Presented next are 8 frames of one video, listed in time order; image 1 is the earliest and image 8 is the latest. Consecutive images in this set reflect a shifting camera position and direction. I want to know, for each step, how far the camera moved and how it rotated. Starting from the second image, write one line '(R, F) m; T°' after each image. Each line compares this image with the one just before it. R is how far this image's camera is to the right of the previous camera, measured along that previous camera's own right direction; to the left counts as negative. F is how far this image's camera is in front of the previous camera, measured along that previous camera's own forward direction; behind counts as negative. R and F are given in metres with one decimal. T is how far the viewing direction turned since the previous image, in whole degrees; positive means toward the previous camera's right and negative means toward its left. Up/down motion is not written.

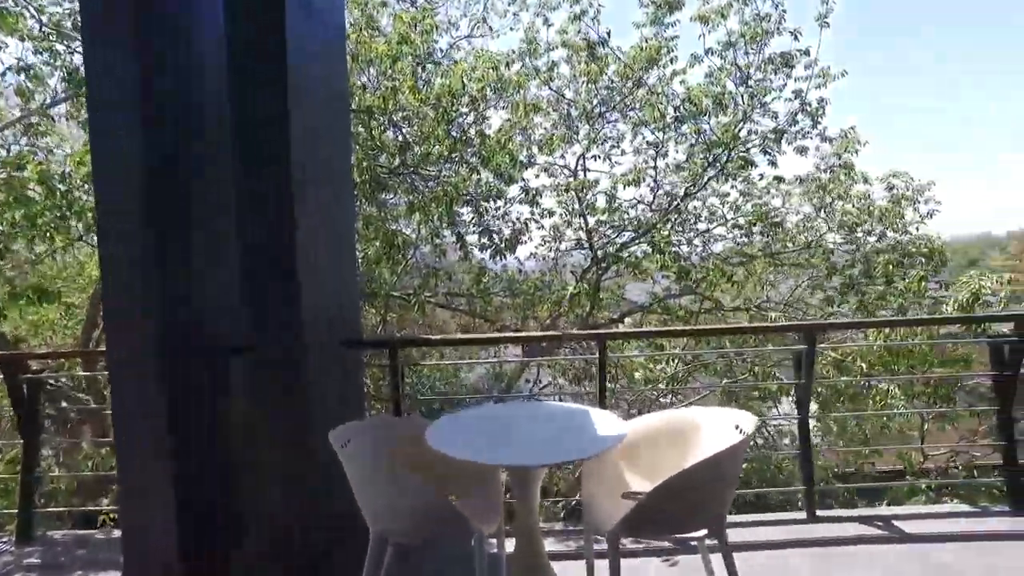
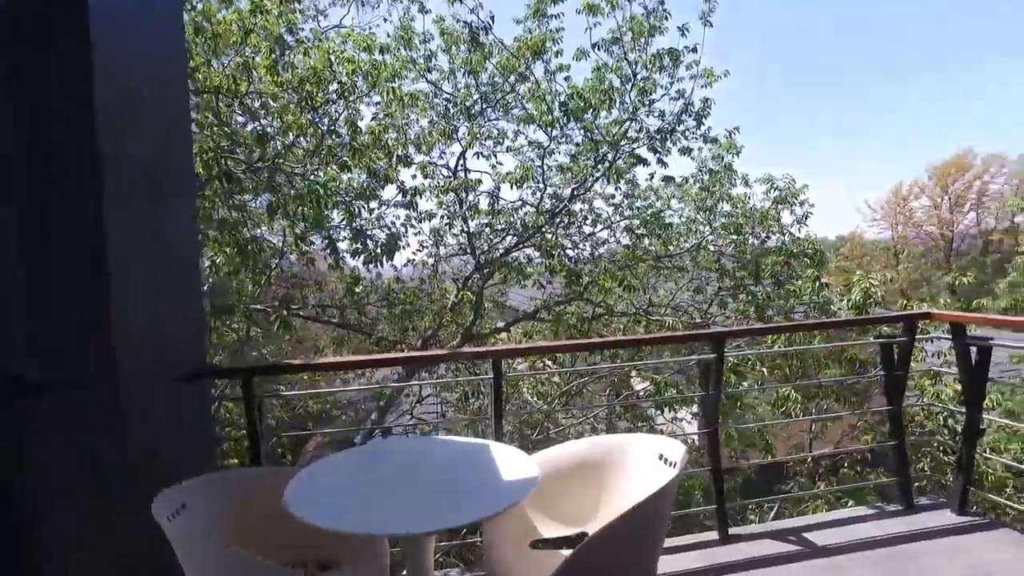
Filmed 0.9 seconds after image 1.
(0.0, +0.5) m; +10°
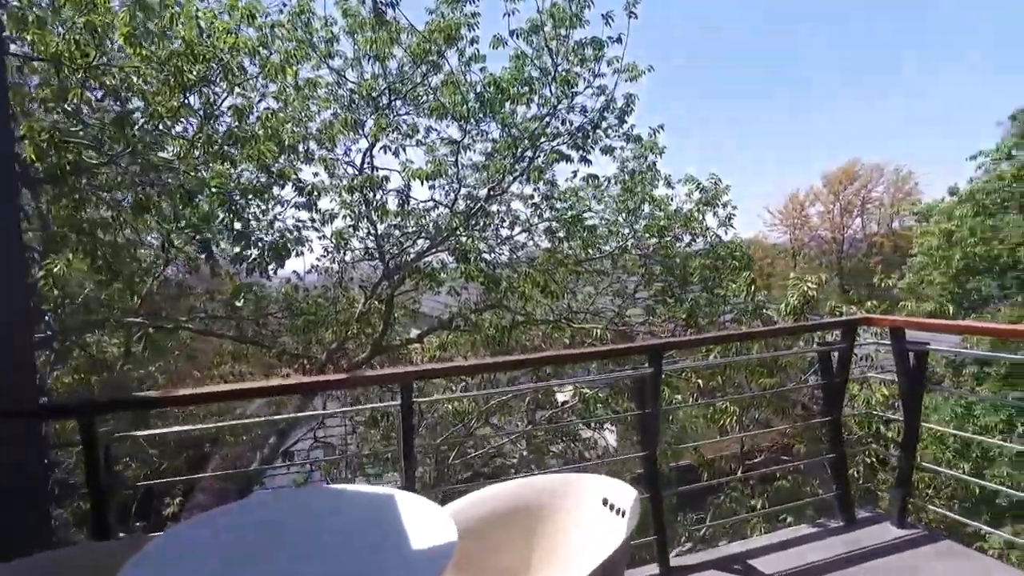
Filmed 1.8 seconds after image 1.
(0.0, +0.4) m; +7°
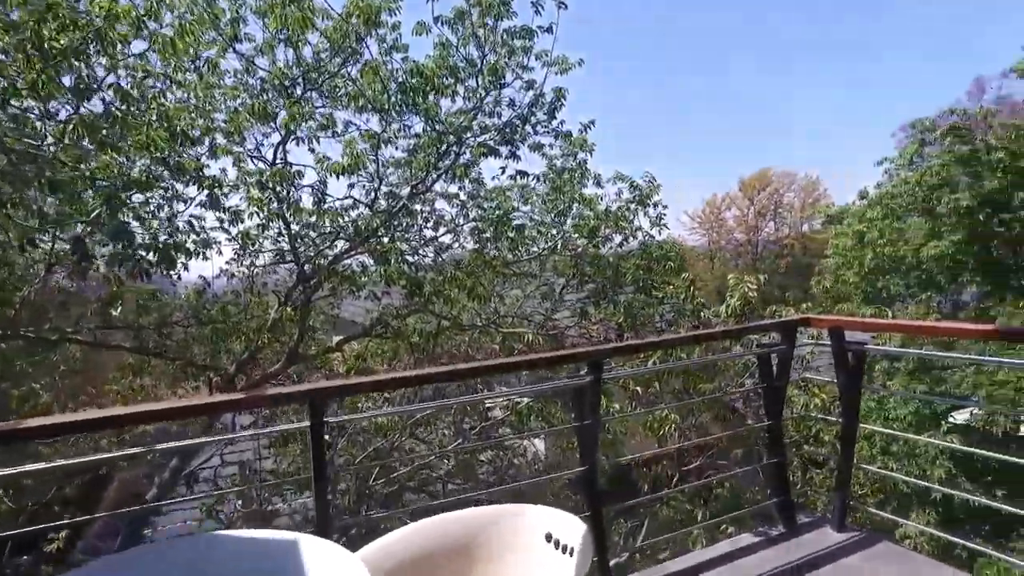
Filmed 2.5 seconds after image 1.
(0.0, +0.3) m; +6°
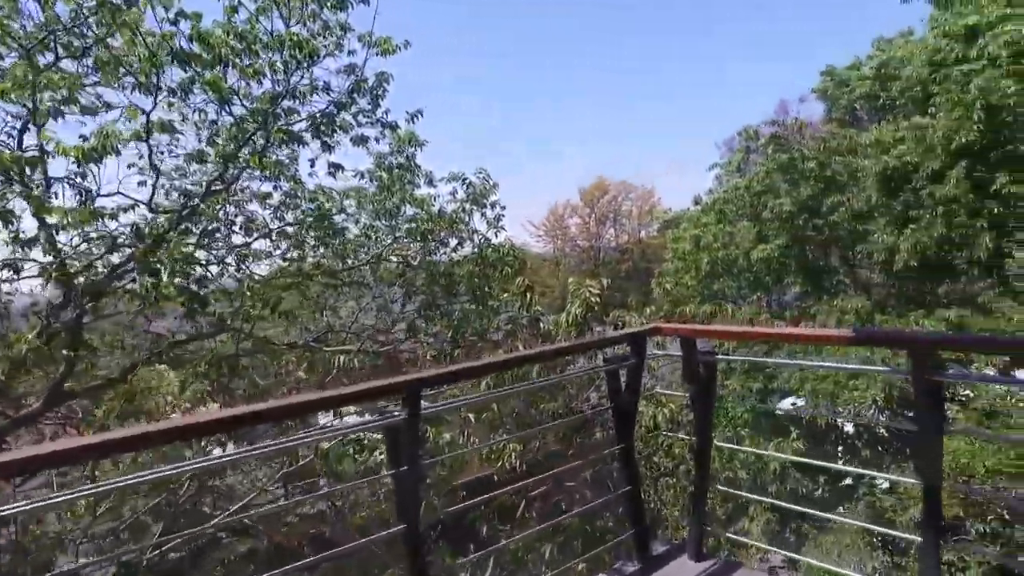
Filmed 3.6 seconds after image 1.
(+0.2, +0.6) m; +12°
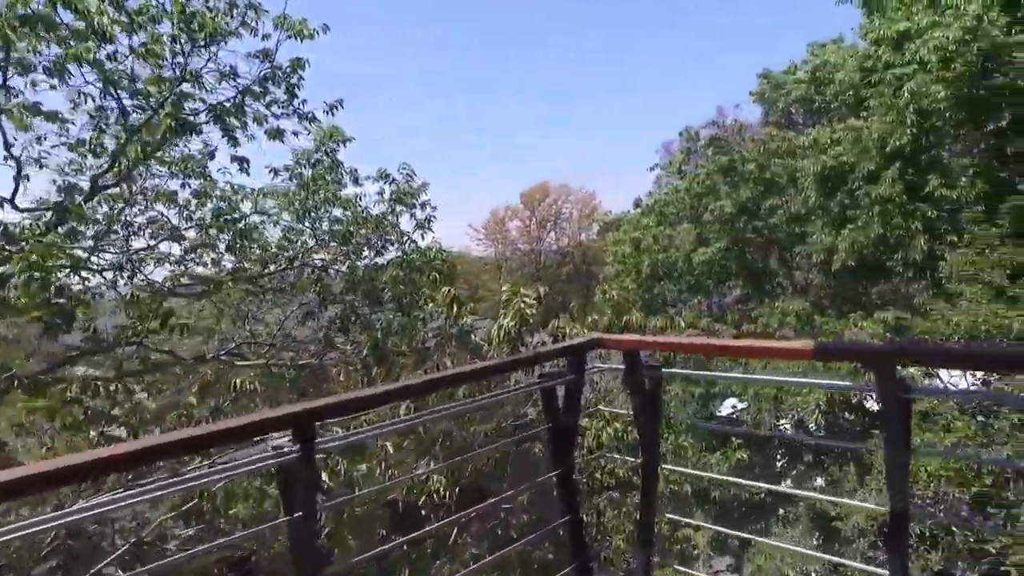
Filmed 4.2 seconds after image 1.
(+0.1, +0.4) m; +5°
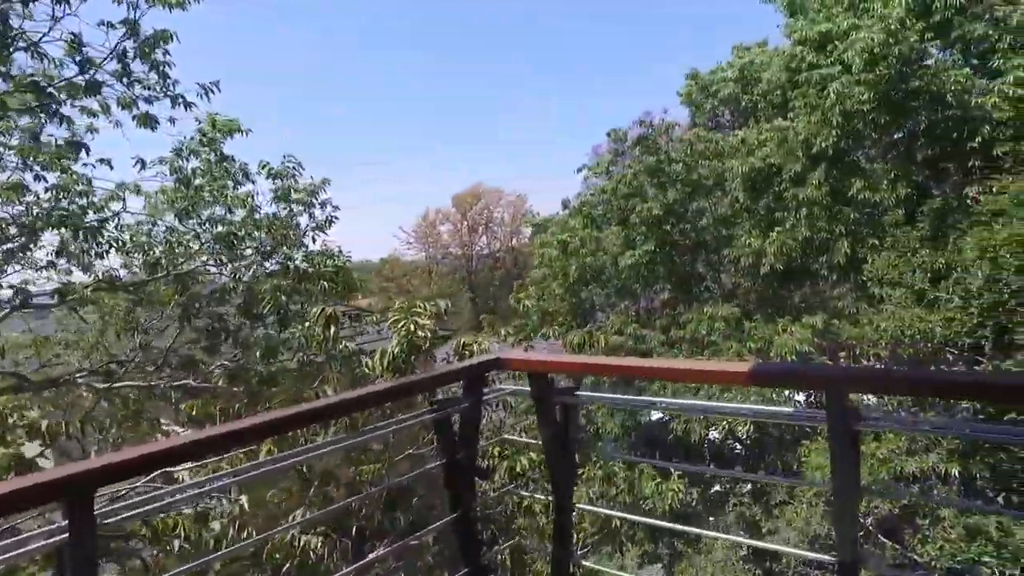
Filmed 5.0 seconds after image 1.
(+0.2, +0.4) m; +6°
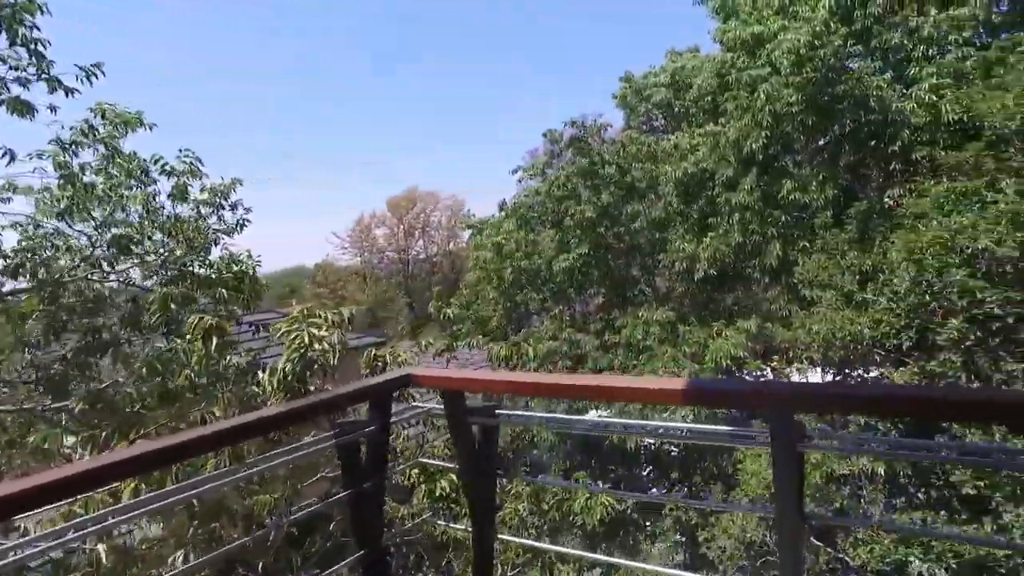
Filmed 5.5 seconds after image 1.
(+0.1, +0.3) m; +5°
